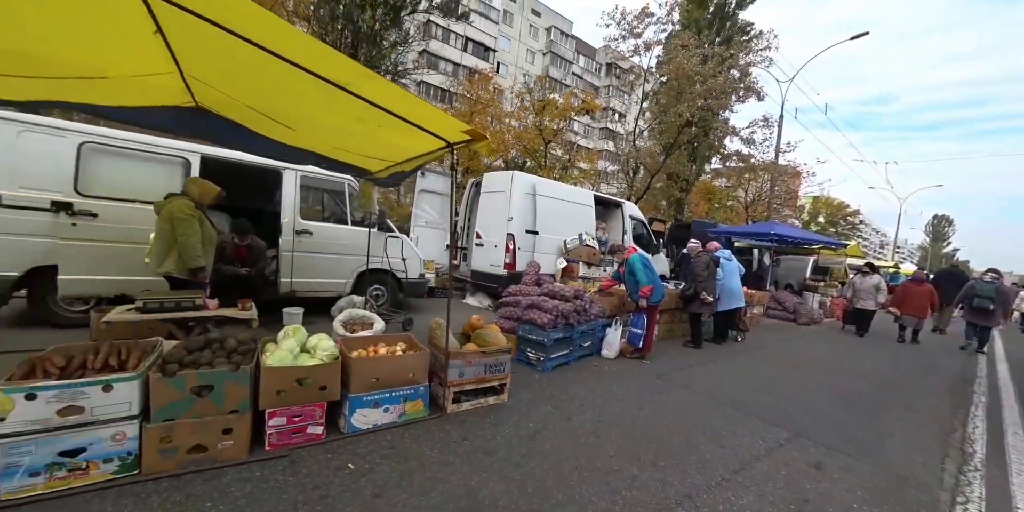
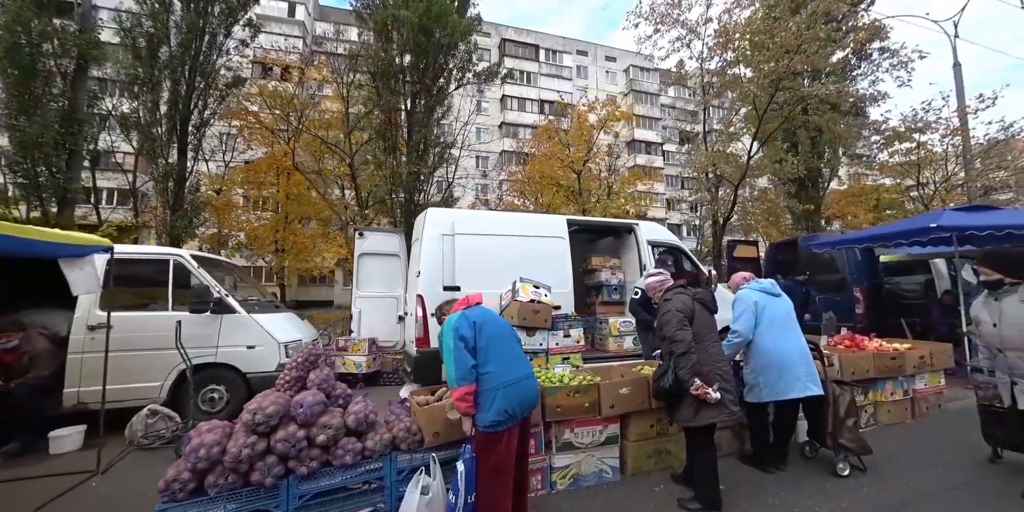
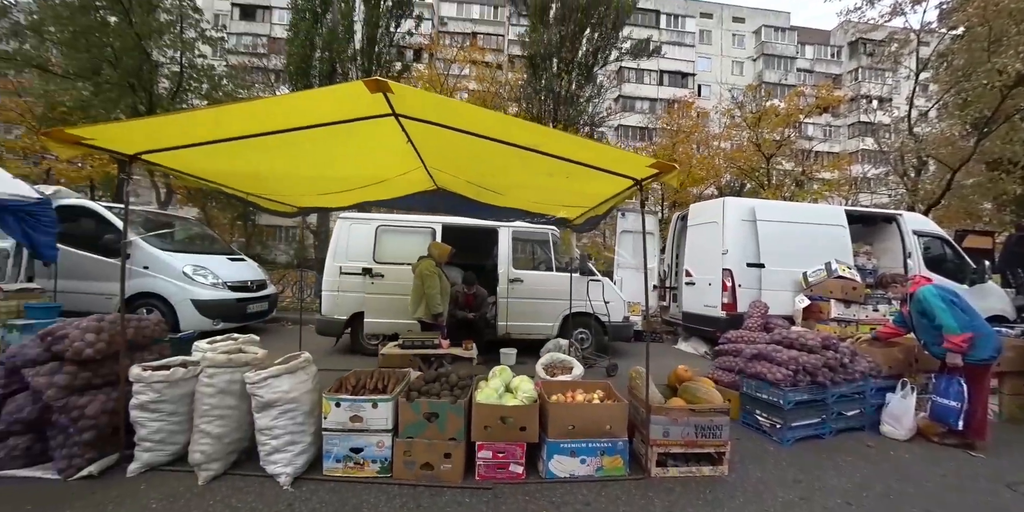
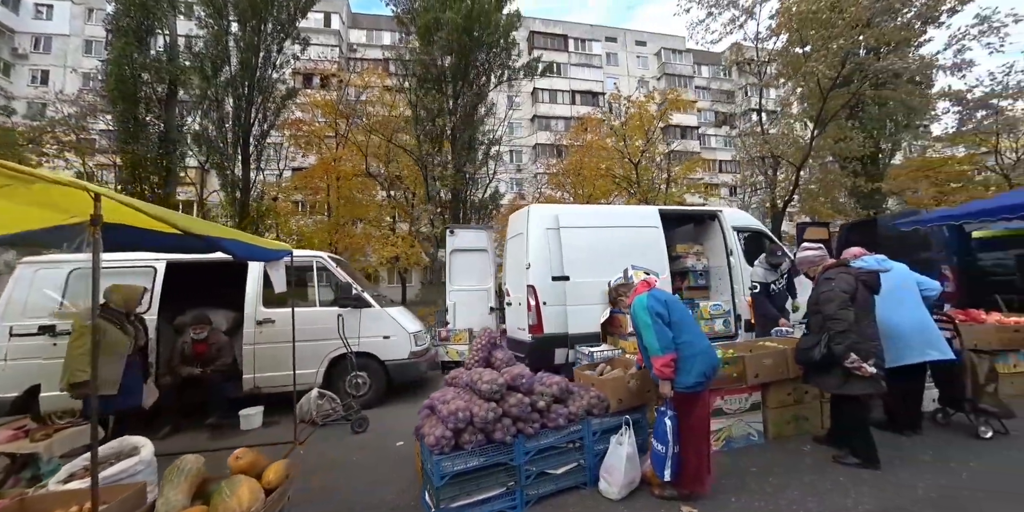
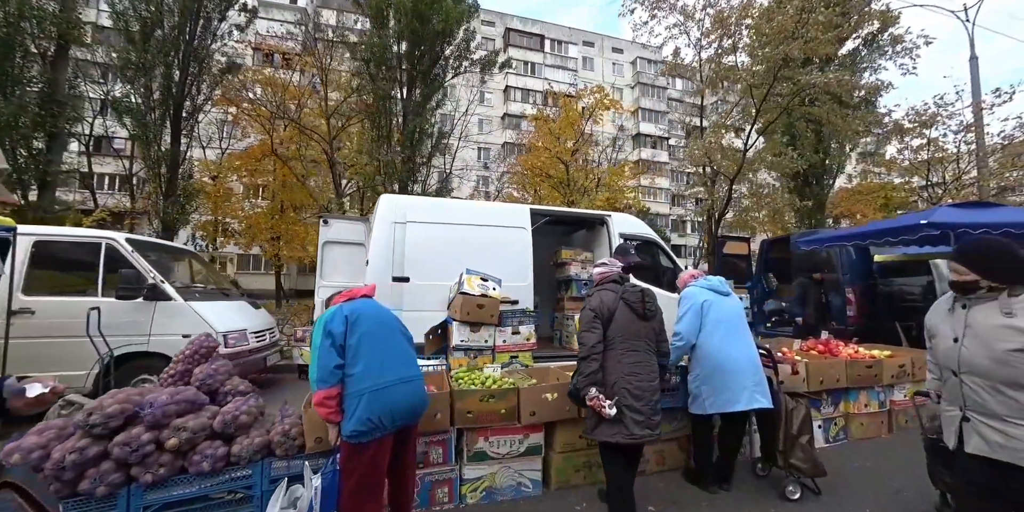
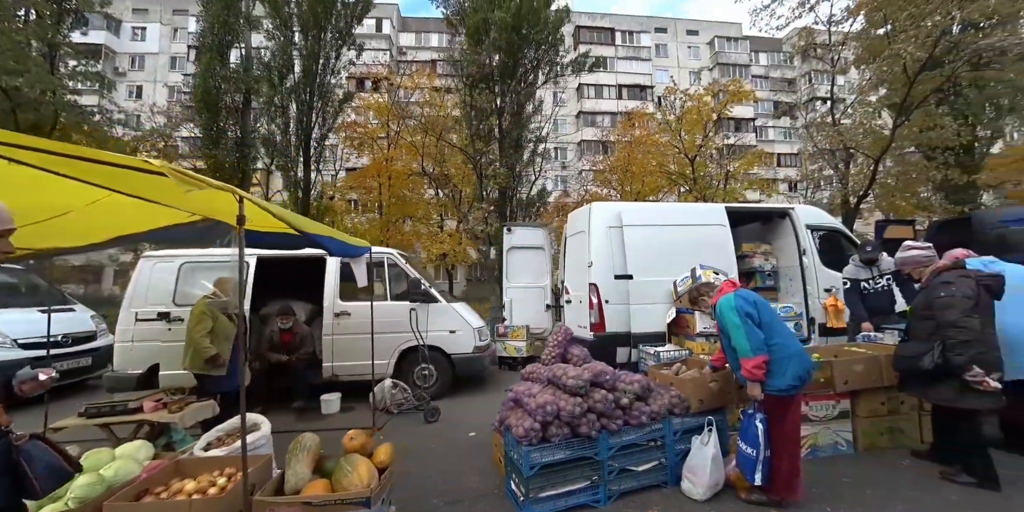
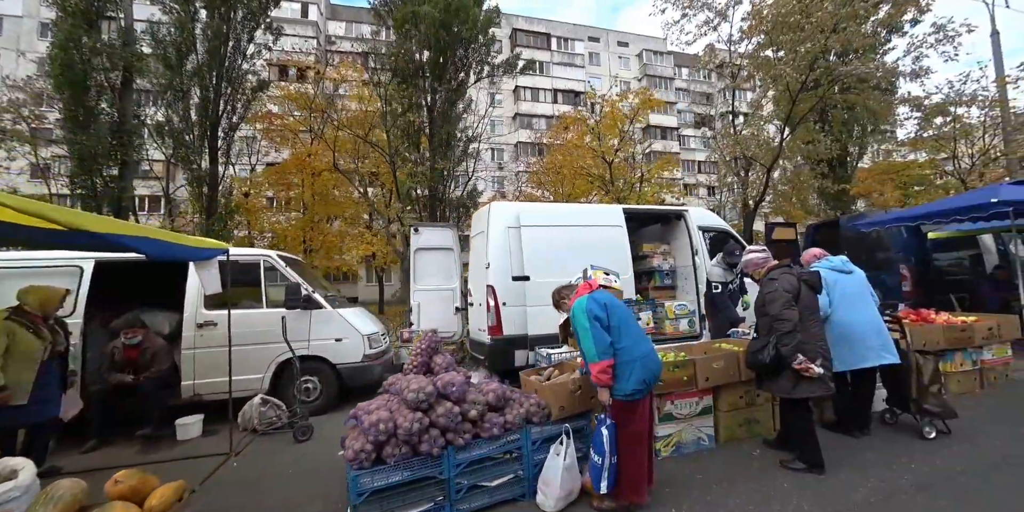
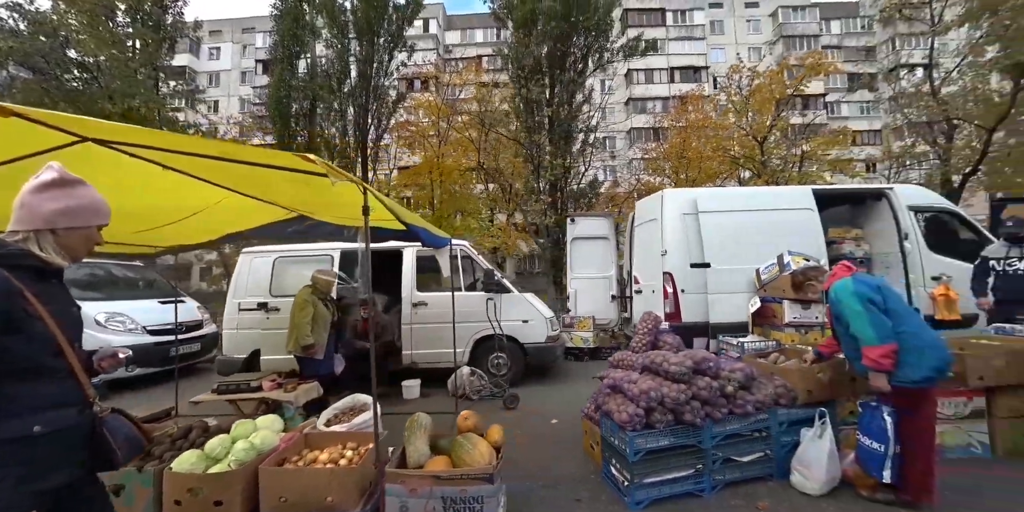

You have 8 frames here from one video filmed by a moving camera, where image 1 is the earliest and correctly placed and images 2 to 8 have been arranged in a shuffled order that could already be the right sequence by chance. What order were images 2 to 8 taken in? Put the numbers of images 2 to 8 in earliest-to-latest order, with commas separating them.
3, 8, 6, 4, 7, 2, 5
